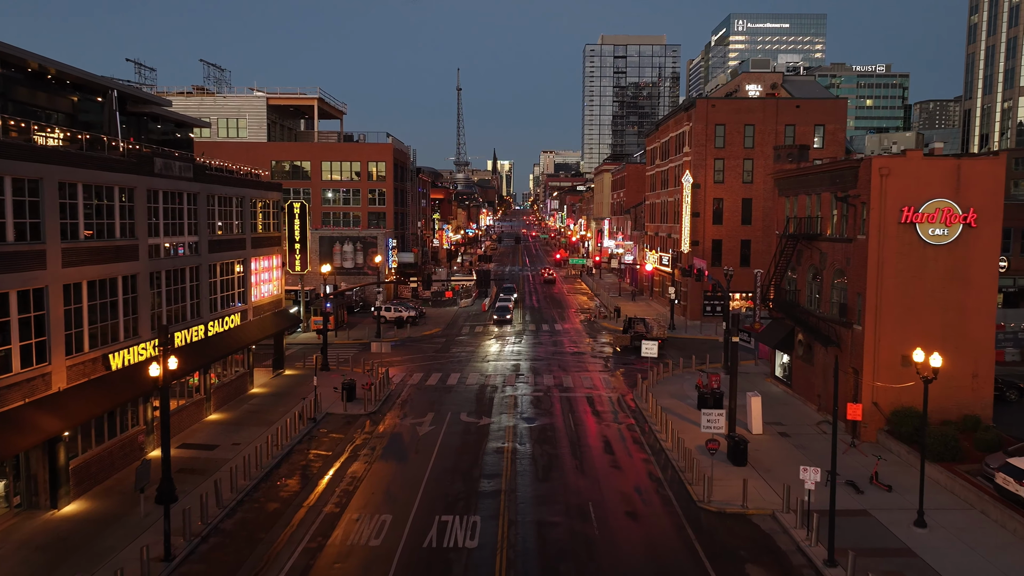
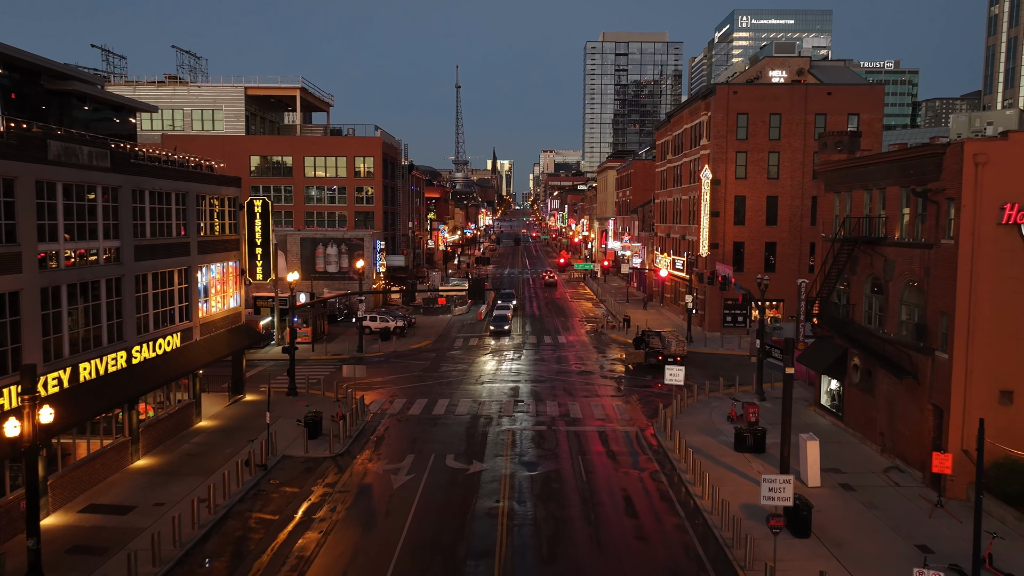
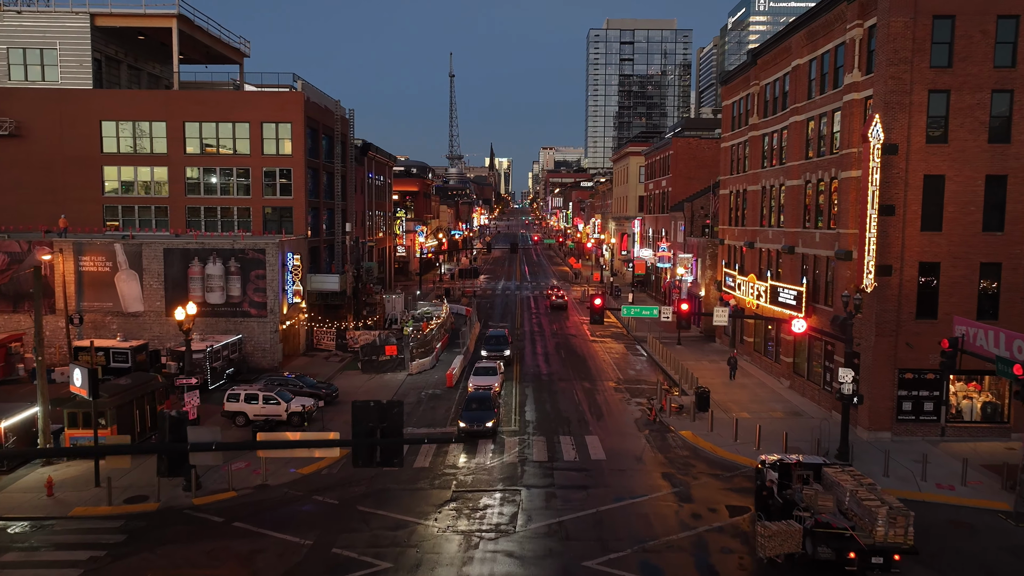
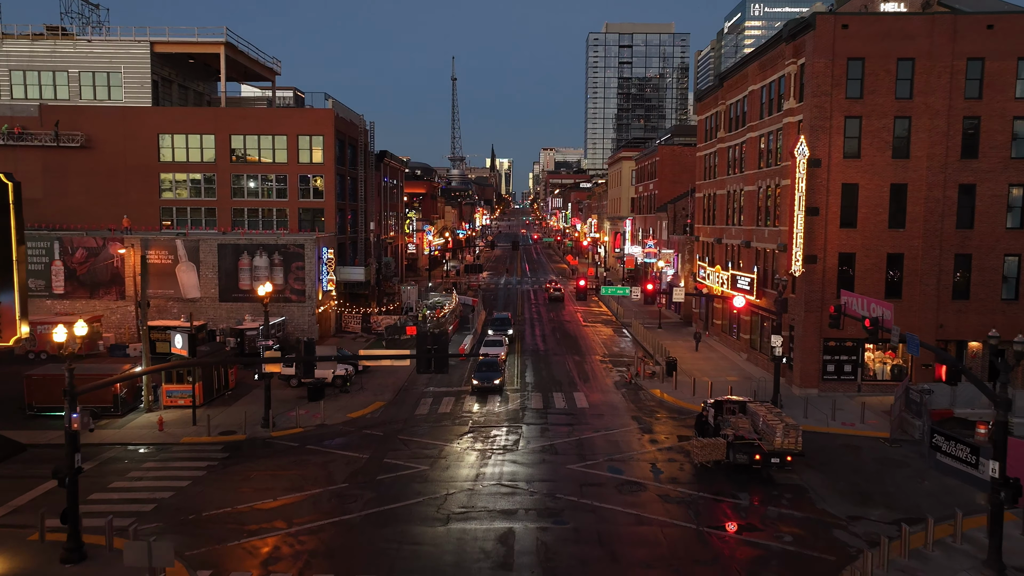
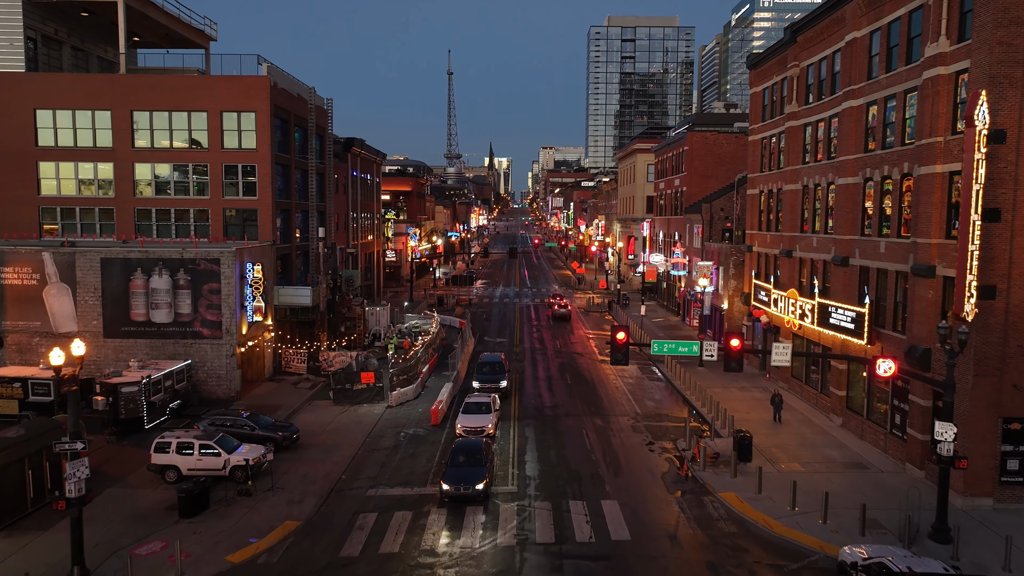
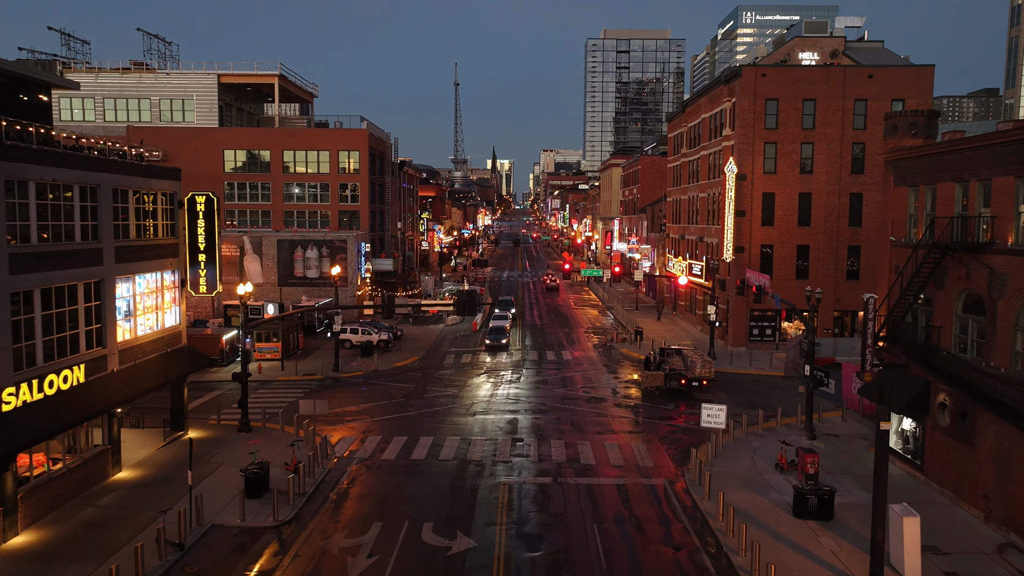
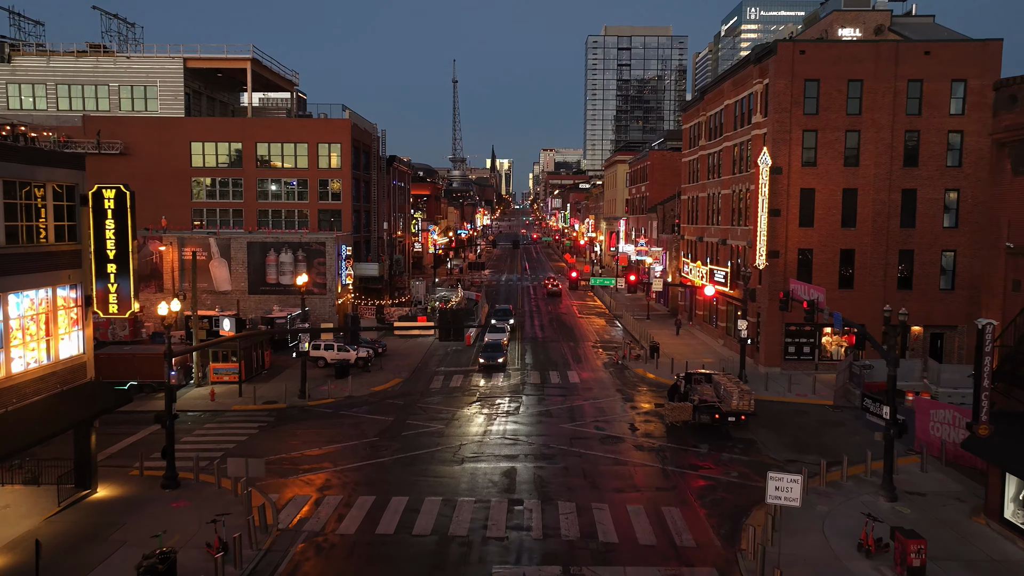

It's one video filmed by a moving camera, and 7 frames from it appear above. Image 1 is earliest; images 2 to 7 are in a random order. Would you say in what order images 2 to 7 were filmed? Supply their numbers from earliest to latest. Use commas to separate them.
2, 6, 7, 4, 3, 5
